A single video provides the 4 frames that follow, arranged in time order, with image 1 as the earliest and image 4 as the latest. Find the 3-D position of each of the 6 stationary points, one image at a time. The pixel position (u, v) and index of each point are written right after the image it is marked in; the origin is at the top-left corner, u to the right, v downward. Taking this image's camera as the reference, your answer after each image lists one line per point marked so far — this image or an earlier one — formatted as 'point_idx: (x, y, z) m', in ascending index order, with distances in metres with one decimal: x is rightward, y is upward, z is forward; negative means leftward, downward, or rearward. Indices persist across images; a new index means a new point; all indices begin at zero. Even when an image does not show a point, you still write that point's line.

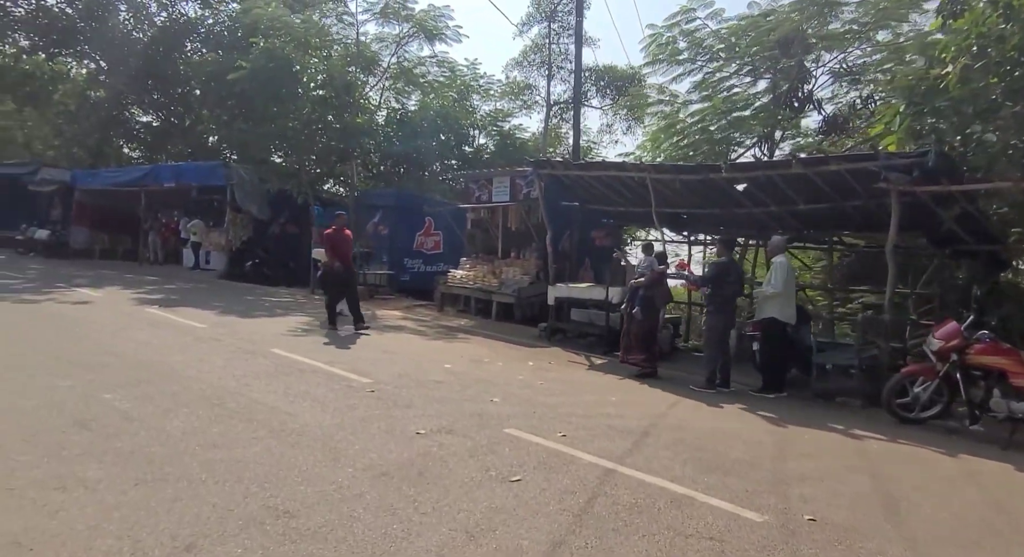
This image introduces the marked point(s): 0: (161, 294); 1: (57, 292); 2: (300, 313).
0: (-7.7, -0.3, +14.4) m
1: (-9.4, -0.3, +13.6) m
2: (-3.9, -0.6, +12.1) m
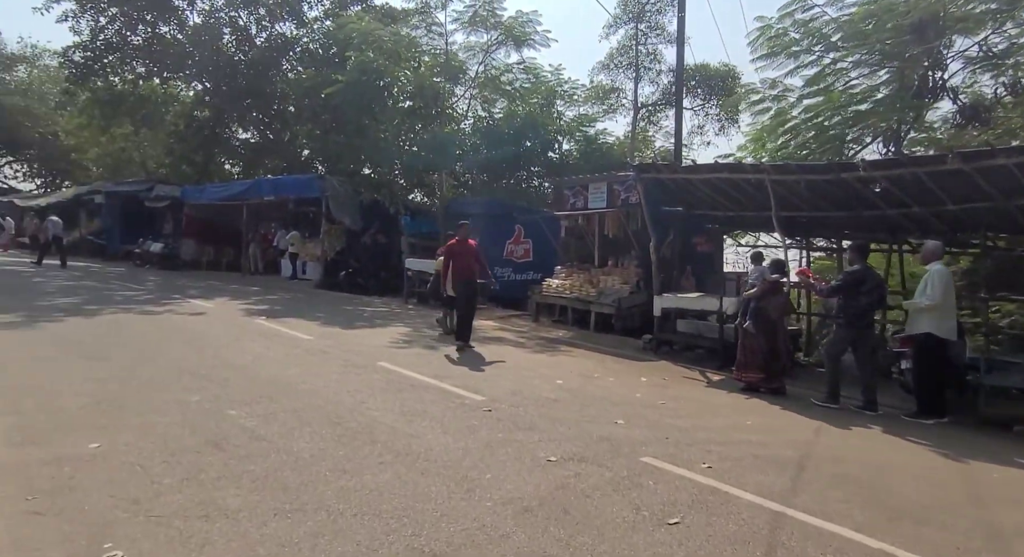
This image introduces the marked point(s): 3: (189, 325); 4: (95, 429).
0: (-5.6, -0.6, +15.0) m
1: (-7.4, -0.5, +14.3) m
2: (-2.1, -0.8, +12.2) m
3: (-5.6, -0.8, +11.3) m
4: (-3.0, -1.1, +4.8) m
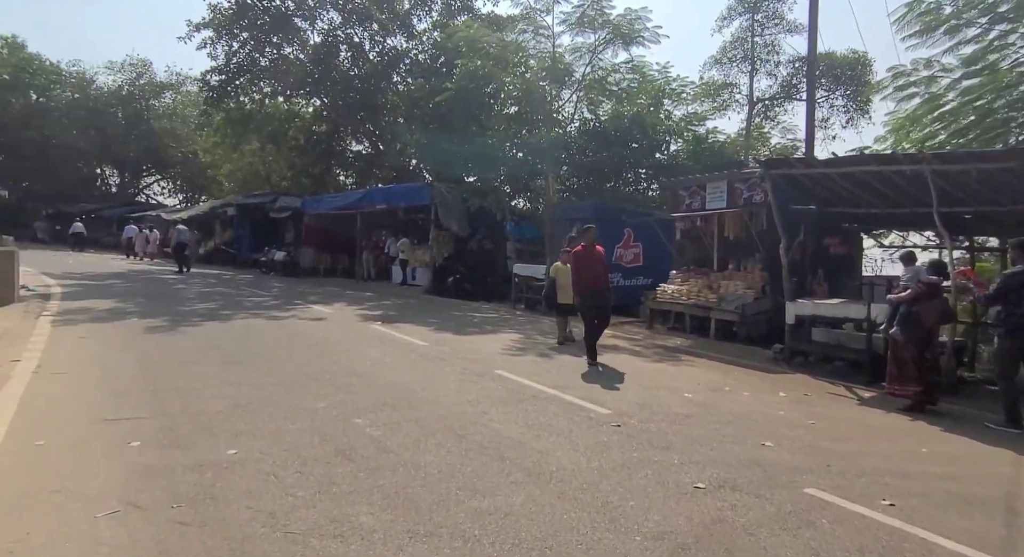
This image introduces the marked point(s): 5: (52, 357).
0: (-3.0, -0.7, +15.3) m
1: (-4.9, -0.7, +15.0) m
2: (0.0, -0.9, +12.0) m
3: (-3.6, -0.9, +11.7) m
4: (-2.1, -1.2, +4.9) m
5: (-5.9, -1.0, +8.4) m
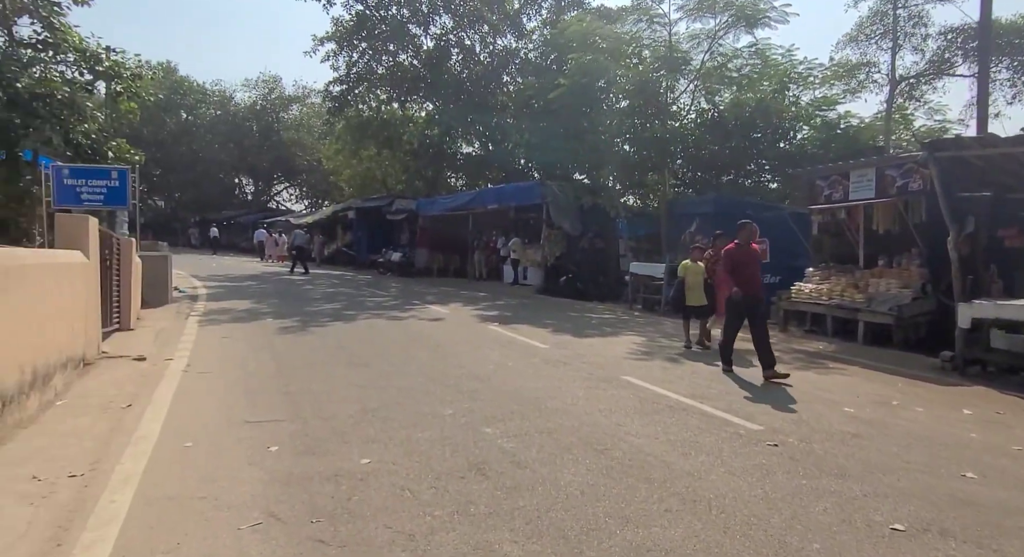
0: (-0.3, -0.7, +15.3) m
1: (-2.2, -0.7, +15.2) m
2: (+2.1, -0.9, +11.5) m
3: (-1.5, -0.9, +11.8) m
4: (-1.1, -1.2, +4.8) m
5: (-4.3, -1.1, +8.9) m
